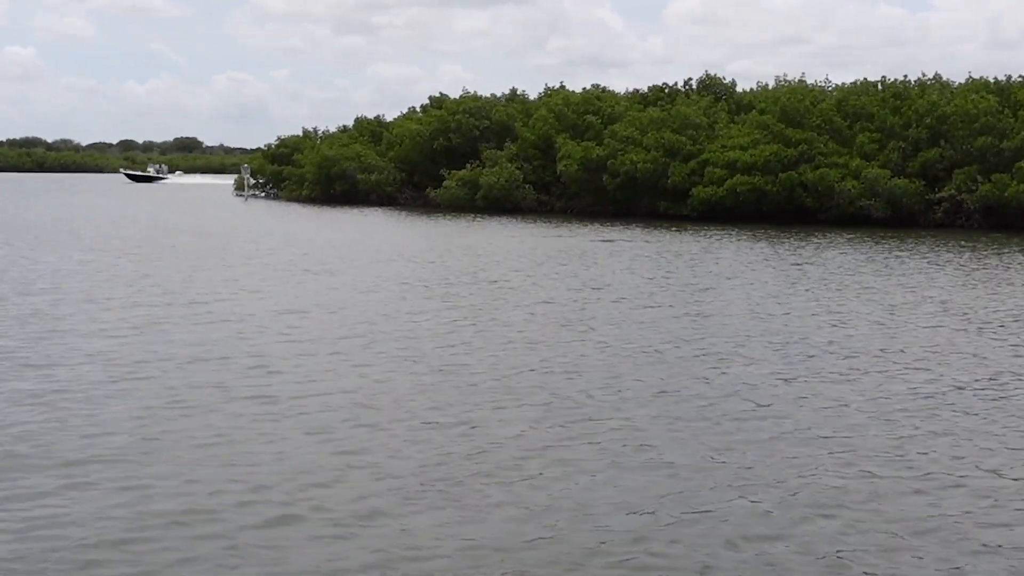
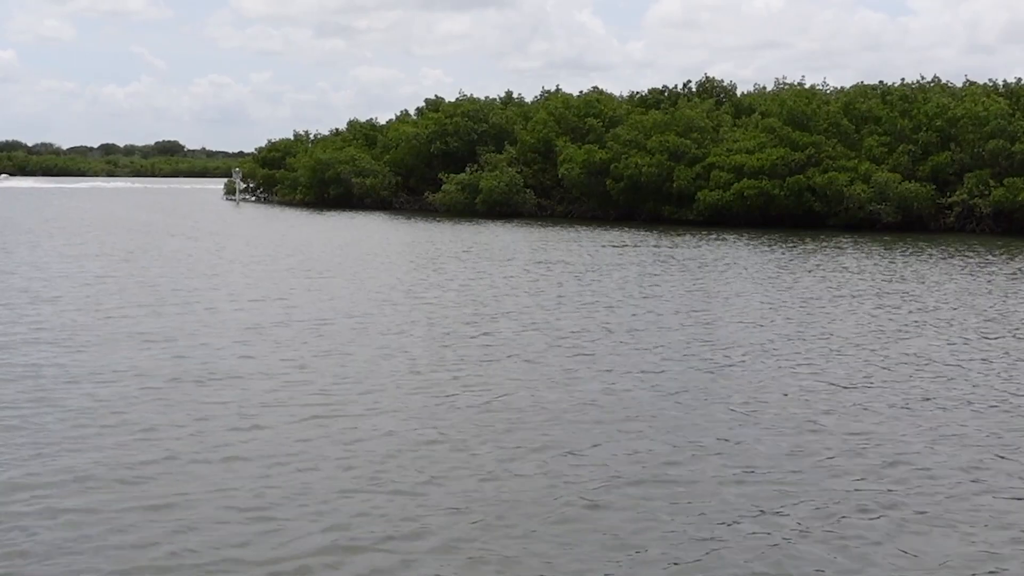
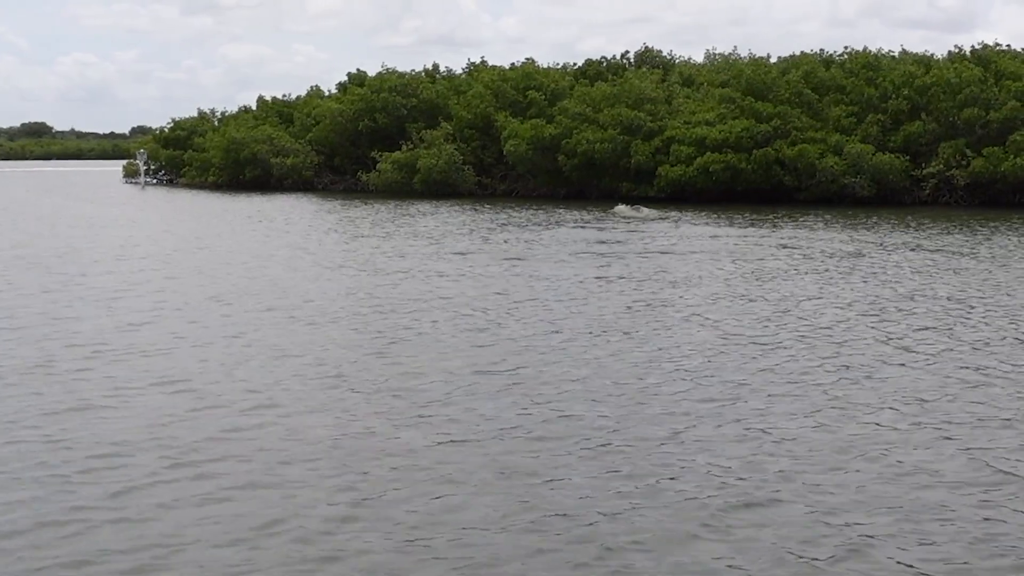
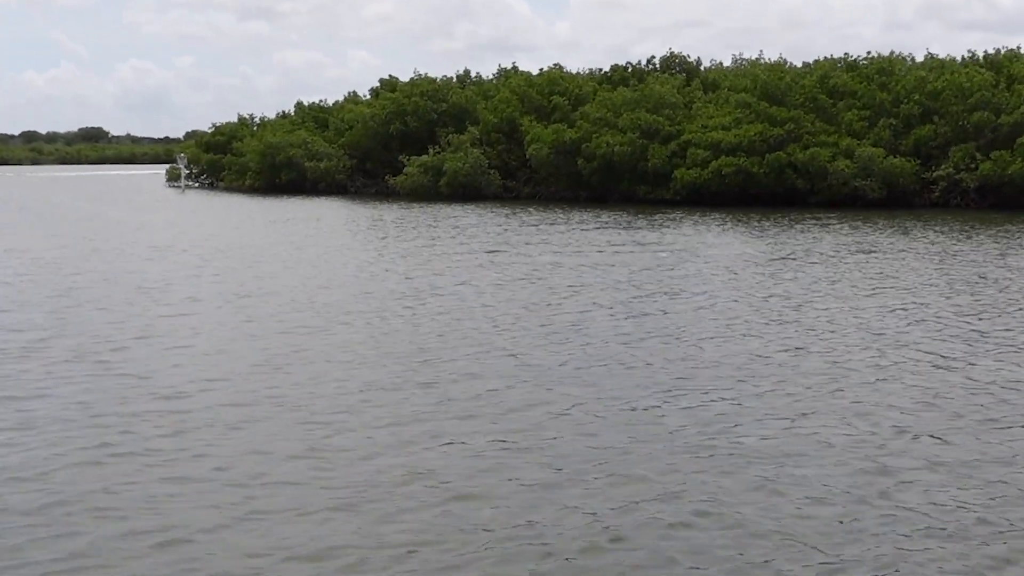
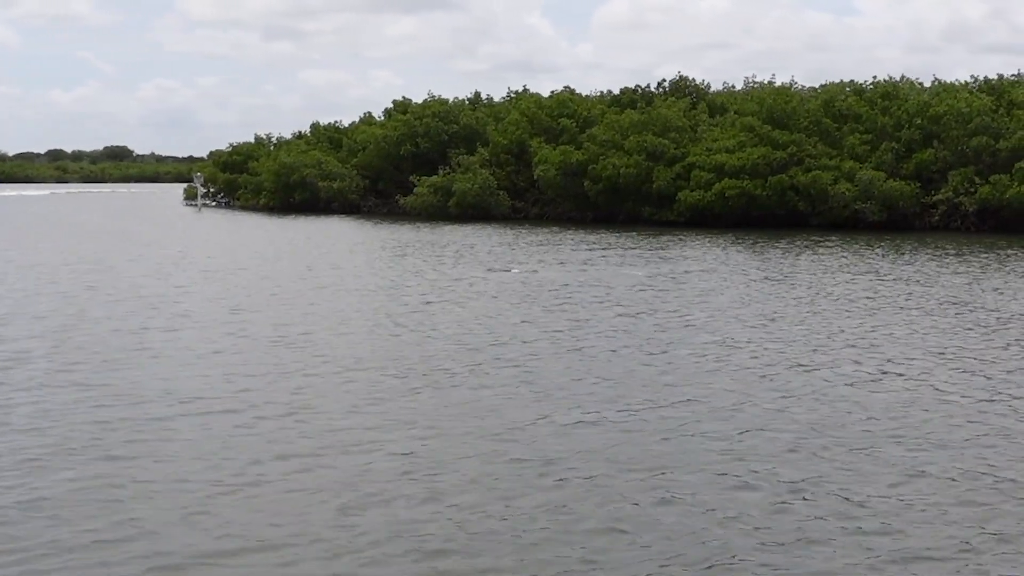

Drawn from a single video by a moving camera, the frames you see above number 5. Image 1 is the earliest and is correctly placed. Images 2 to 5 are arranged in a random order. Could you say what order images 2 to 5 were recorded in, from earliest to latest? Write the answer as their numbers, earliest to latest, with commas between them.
2, 5, 4, 3
